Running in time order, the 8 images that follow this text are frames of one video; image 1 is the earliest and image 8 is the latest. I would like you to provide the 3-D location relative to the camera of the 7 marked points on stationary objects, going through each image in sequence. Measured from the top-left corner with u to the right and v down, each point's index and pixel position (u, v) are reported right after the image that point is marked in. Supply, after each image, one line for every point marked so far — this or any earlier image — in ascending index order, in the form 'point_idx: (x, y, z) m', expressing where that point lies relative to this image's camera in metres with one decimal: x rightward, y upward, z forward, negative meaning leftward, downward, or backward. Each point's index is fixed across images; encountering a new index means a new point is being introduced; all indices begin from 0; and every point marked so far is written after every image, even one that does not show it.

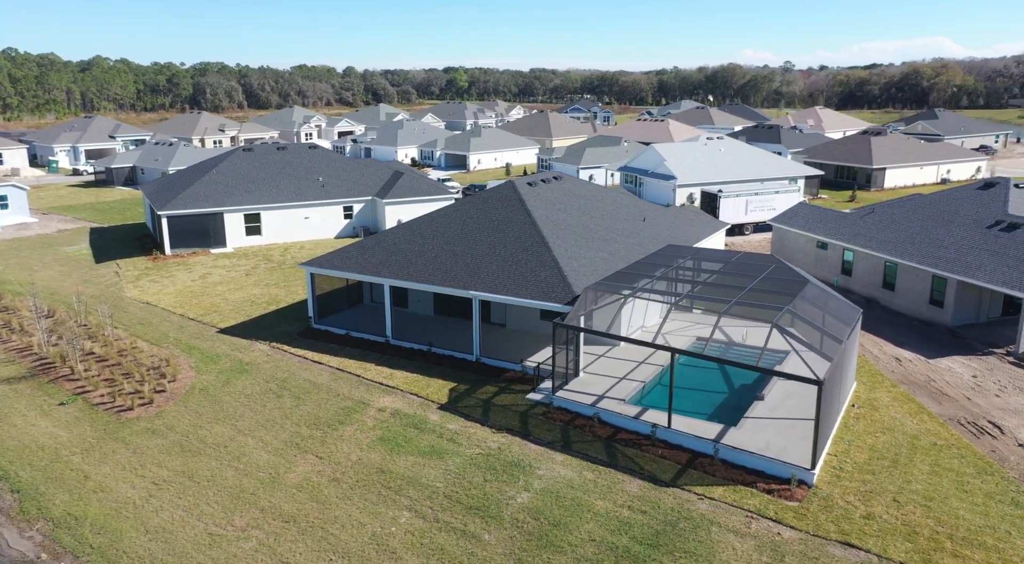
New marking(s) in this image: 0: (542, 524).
0: (+0.6, -4.7, +13.9) m
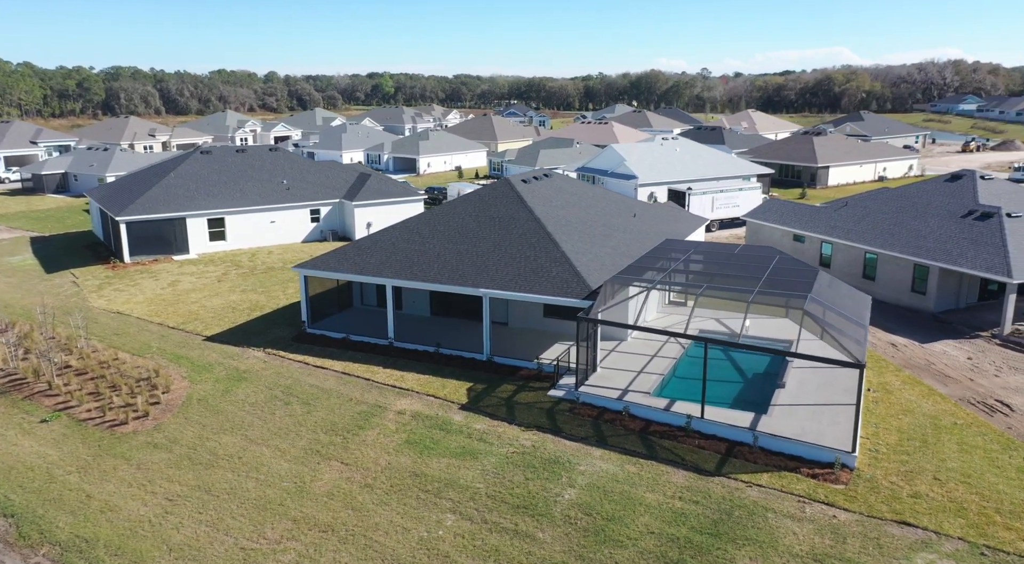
0: (+1.6, -4.5, +13.7) m
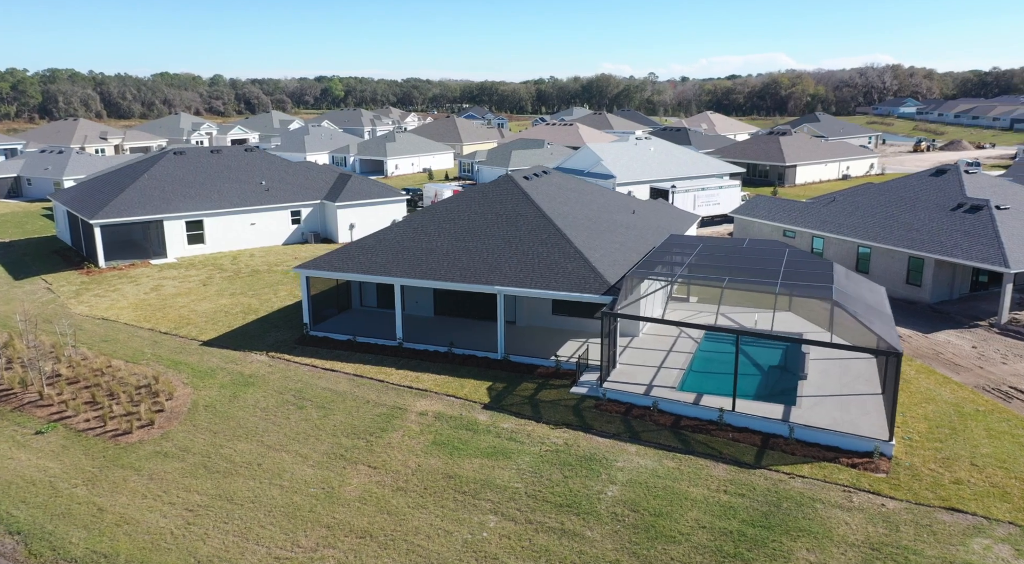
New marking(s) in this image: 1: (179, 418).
0: (+2.5, -4.4, +13.4) m
1: (-8.7, -3.6, +18.7) m
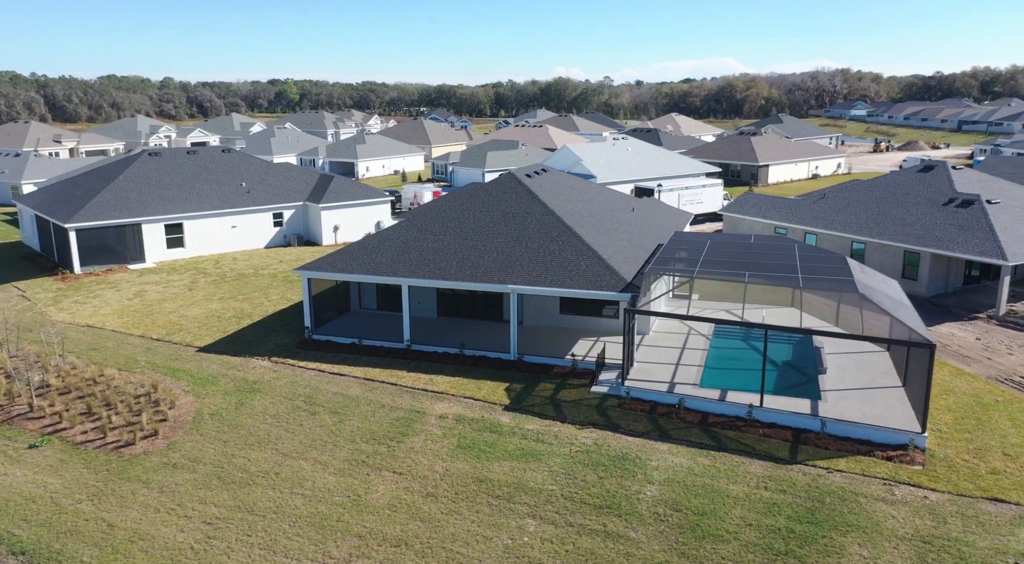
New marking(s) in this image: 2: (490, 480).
0: (+3.2, -4.3, +13.2) m
1: (-8.2, -3.6, +17.9) m
2: (-0.5, -4.1, +14.7) m
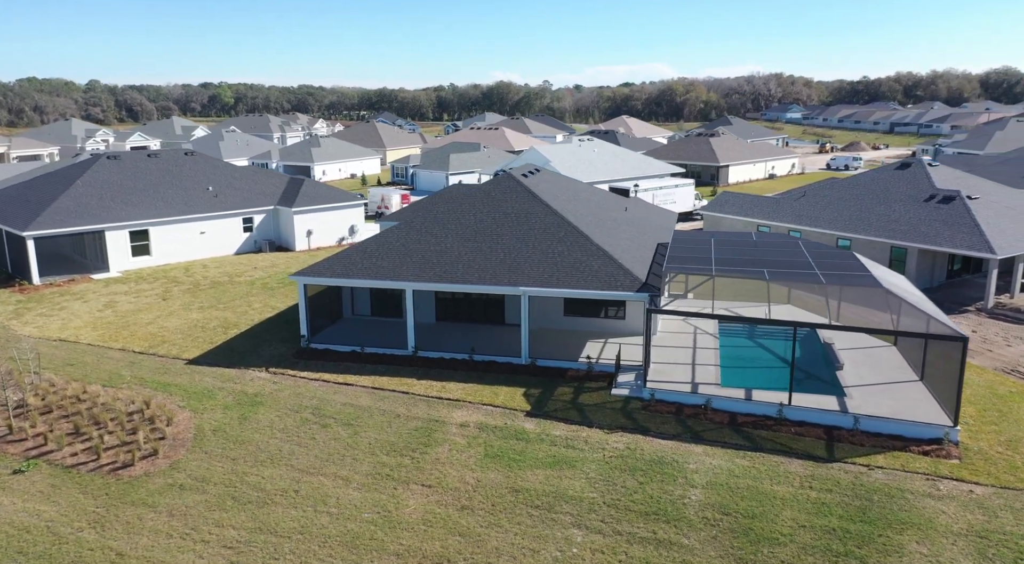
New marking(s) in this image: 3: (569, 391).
0: (+4.0, -4.2, +12.9) m
1: (-7.7, -3.8, +16.8) m
2: (+0.3, -4.1, +14.2) m
3: (+1.4, -2.7, +18.1) m
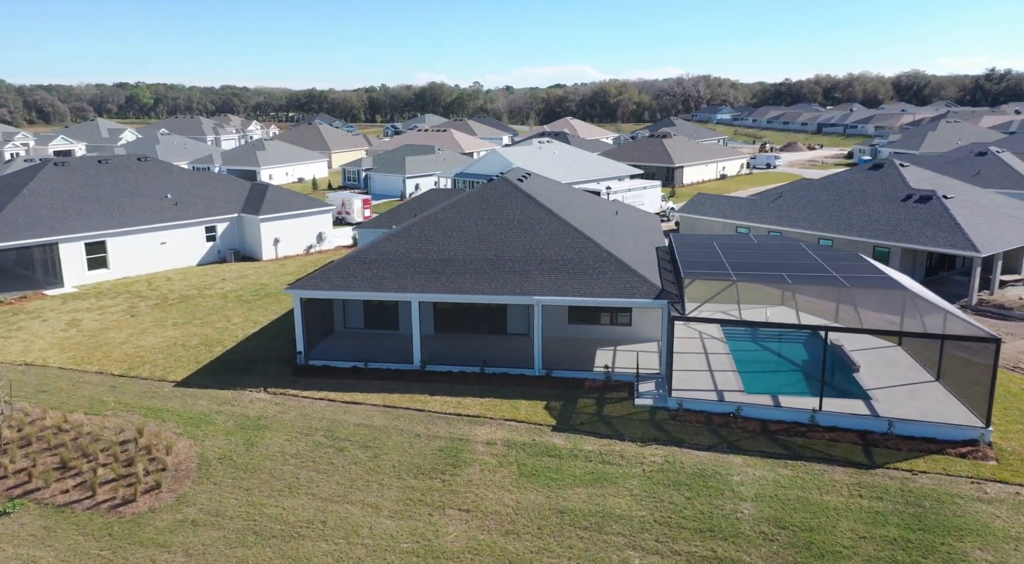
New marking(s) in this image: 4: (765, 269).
0: (+5.0, -4.4, +12.6) m
1: (-7.0, -4.2, +15.6) m
2: (+1.1, -4.3, +13.6) m
3: (+1.9, -3.0, +17.6) m
4: (+6.8, +0.3, +19.5) m
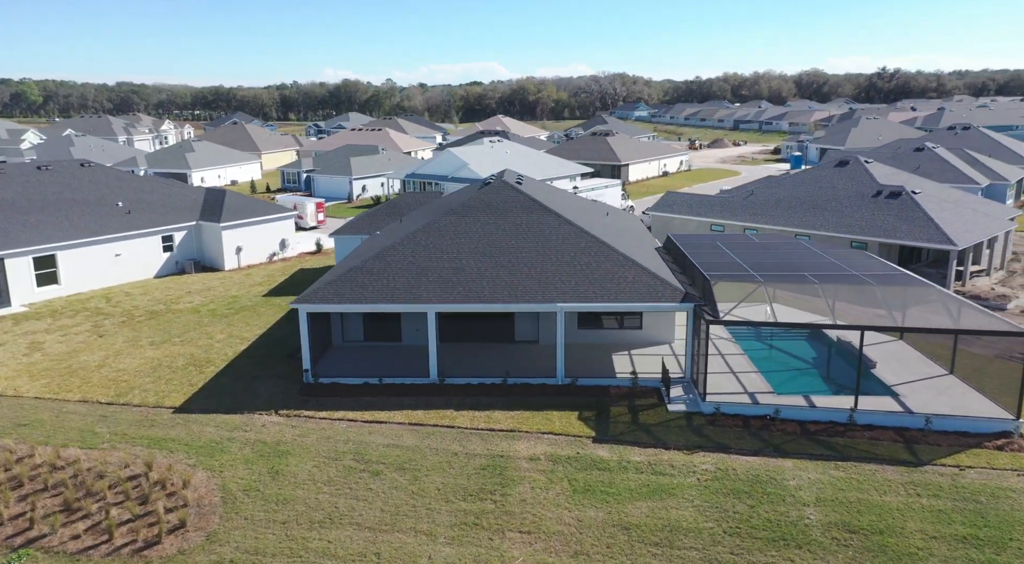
0: (+6.2, -4.5, +12.7) m
1: (-6.0, -4.7, +14.5) m
2: (+2.3, -4.5, +13.3) m
3: (+2.7, -3.1, +17.3) m
4: (+7.3, +0.3, +19.6) m
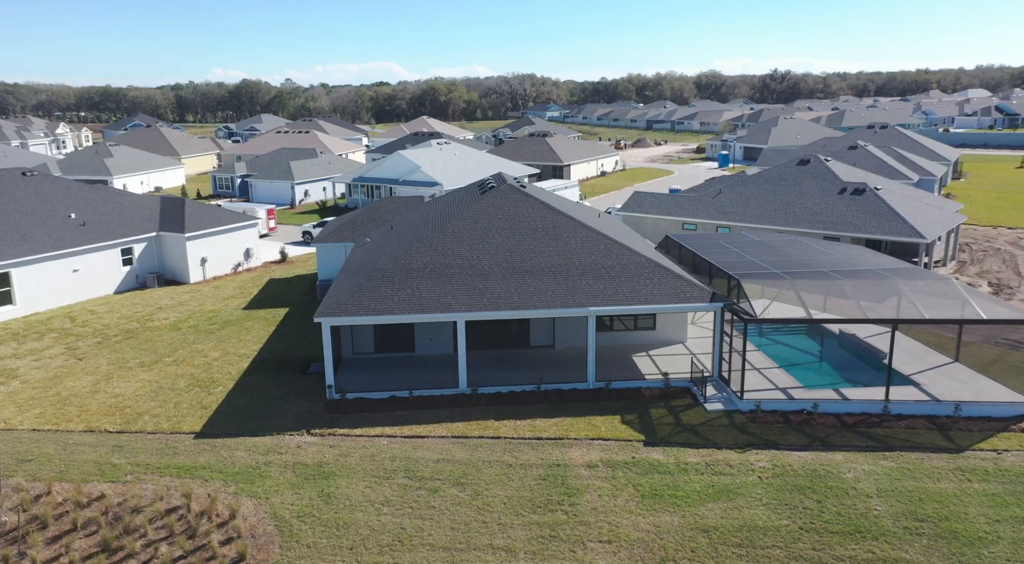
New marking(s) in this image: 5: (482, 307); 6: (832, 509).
0: (+7.8, -4.4, +13.3) m
1: (-4.6, -5.0, +13.8) m
2: (+3.8, -4.6, +13.5) m
3: (+3.7, -3.2, +17.5) m
4: (+7.9, +0.3, +20.3) m
5: (-0.9, -0.7, +18.5) m
6: (+6.1, -4.4, +13.8) m
